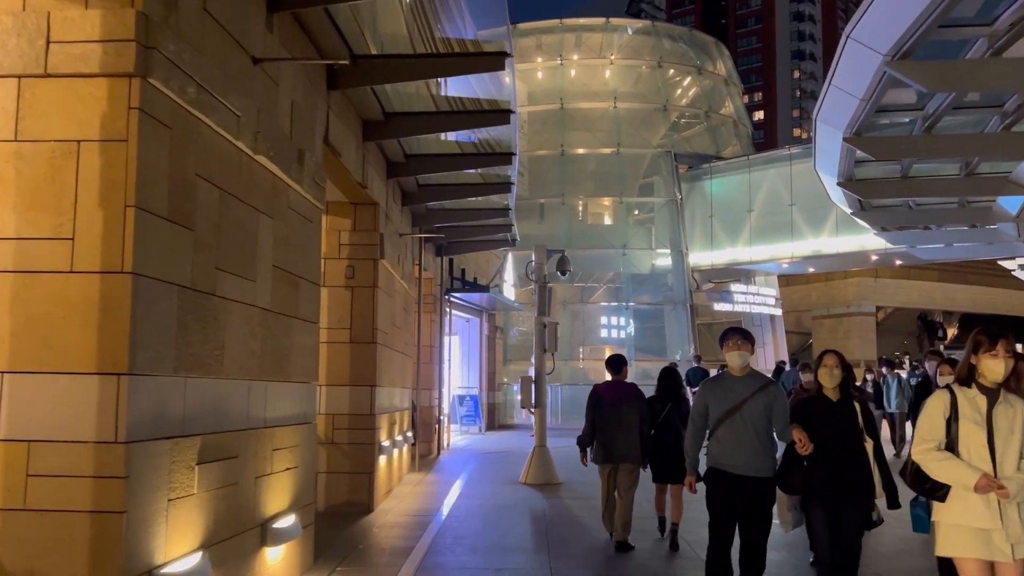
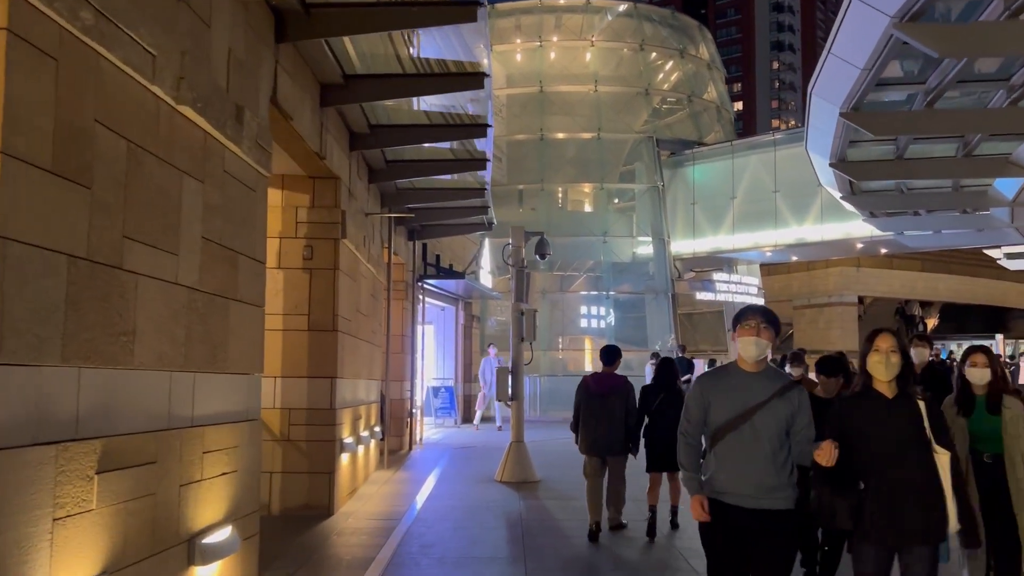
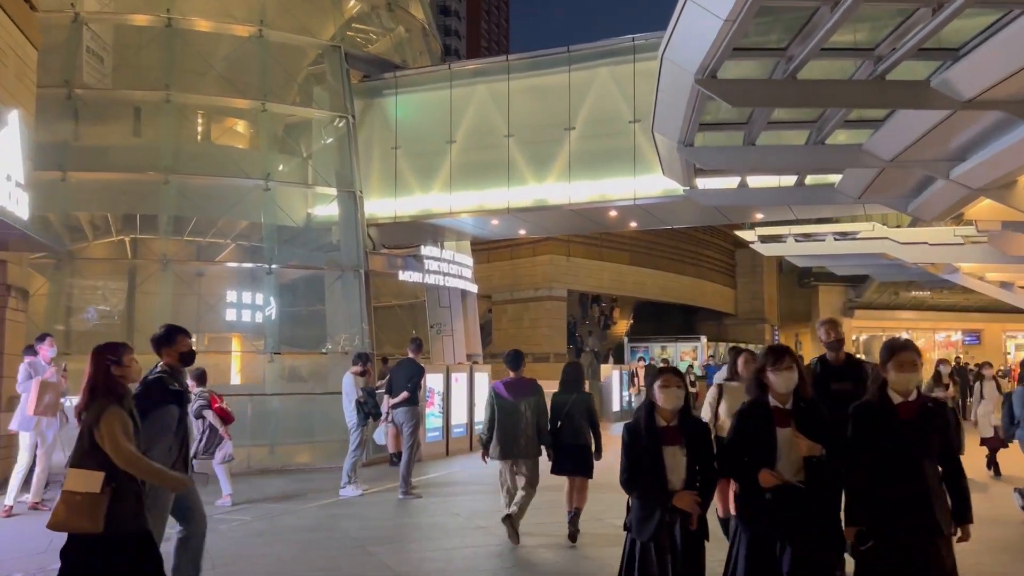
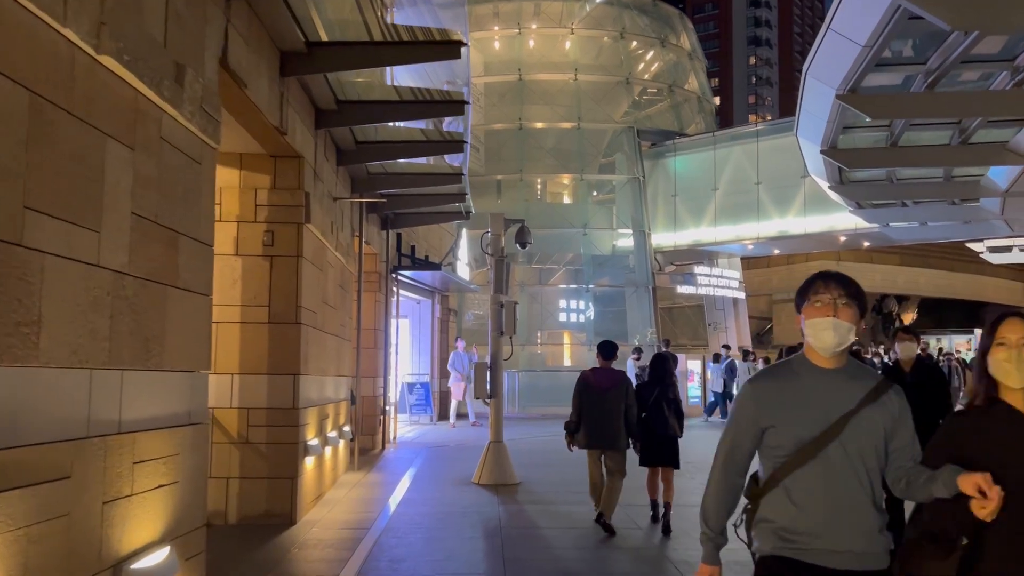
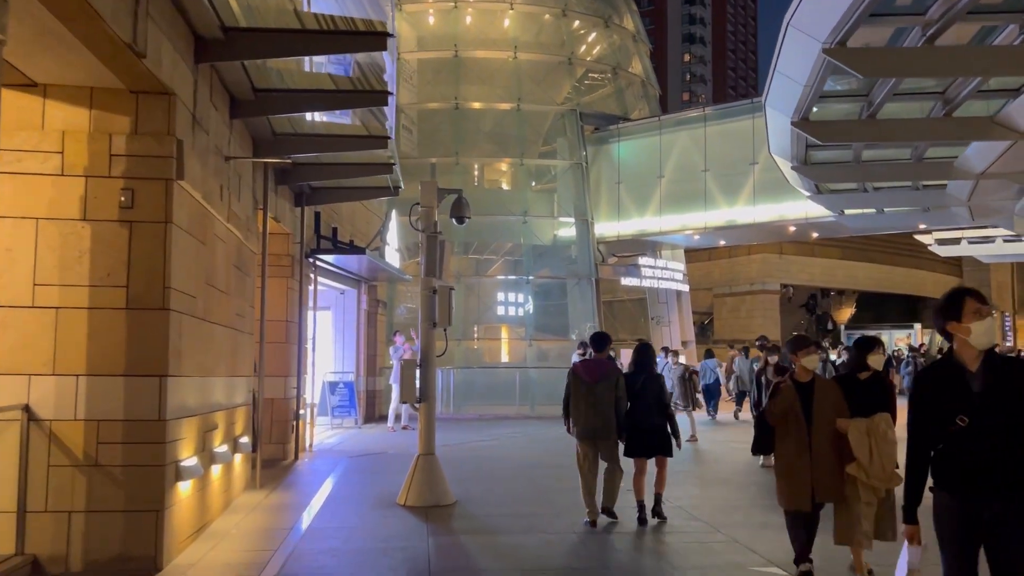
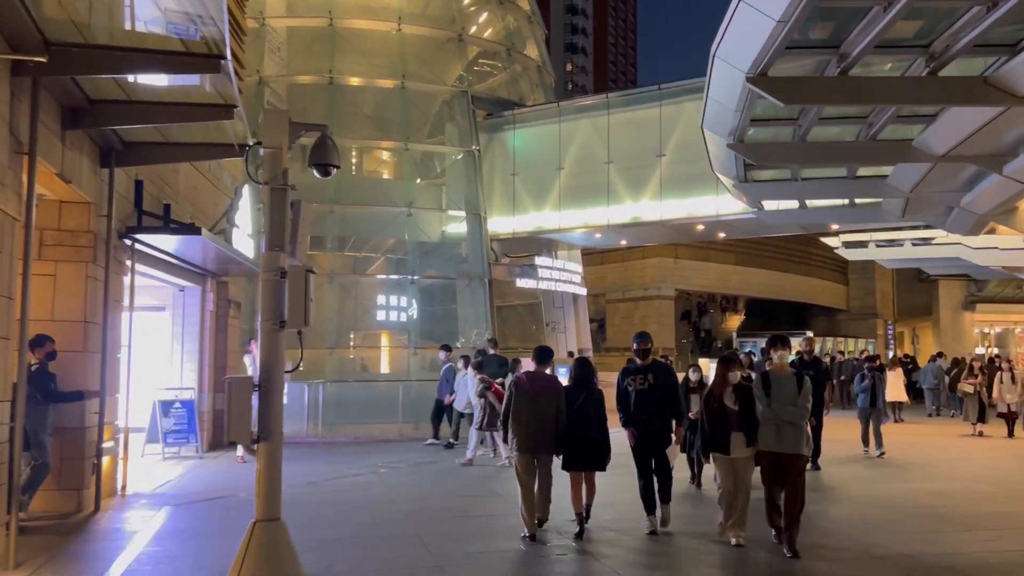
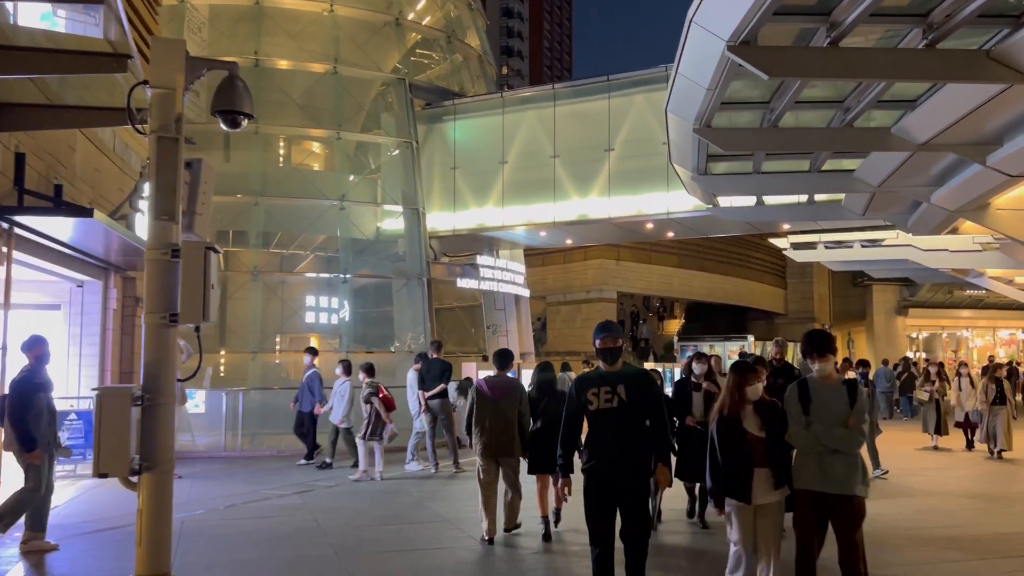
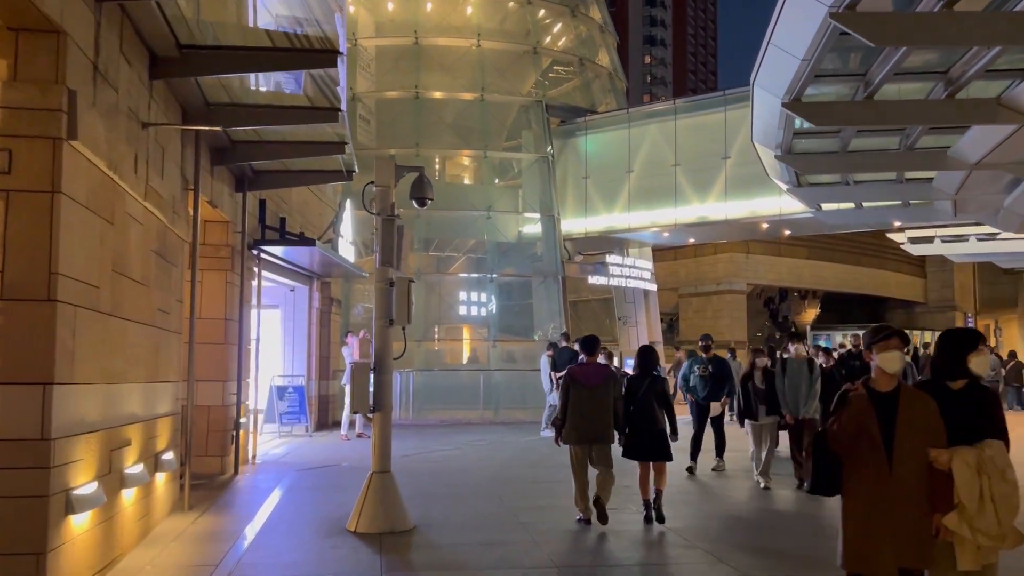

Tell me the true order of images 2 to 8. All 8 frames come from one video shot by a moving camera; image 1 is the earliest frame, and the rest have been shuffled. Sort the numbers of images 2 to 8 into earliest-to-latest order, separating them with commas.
2, 4, 5, 8, 6, 7, 3
